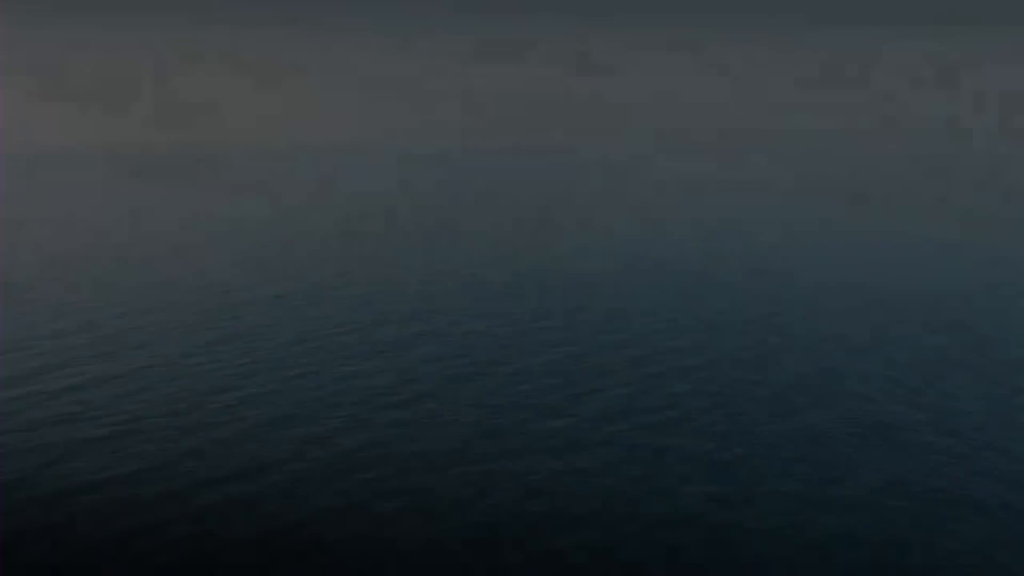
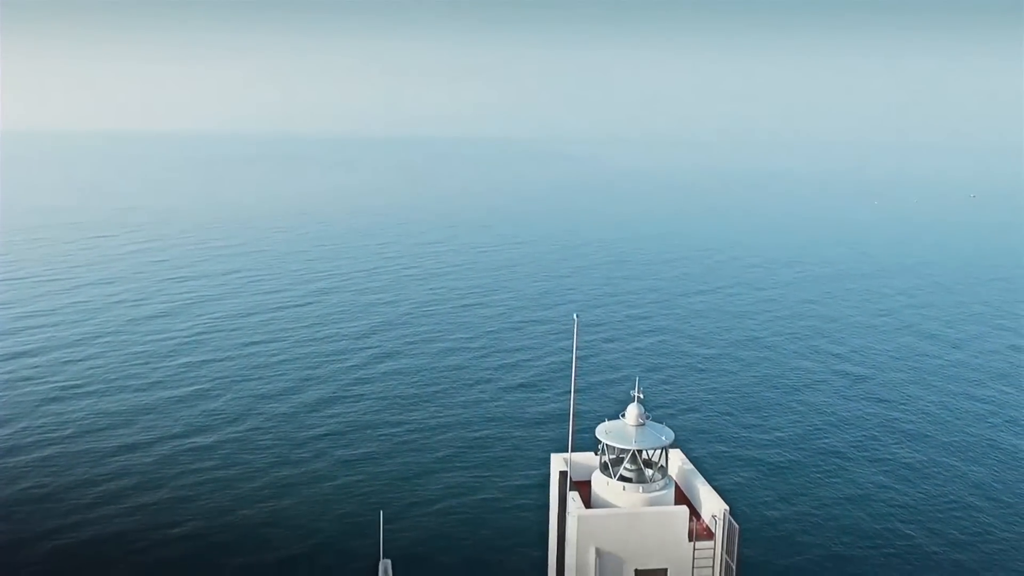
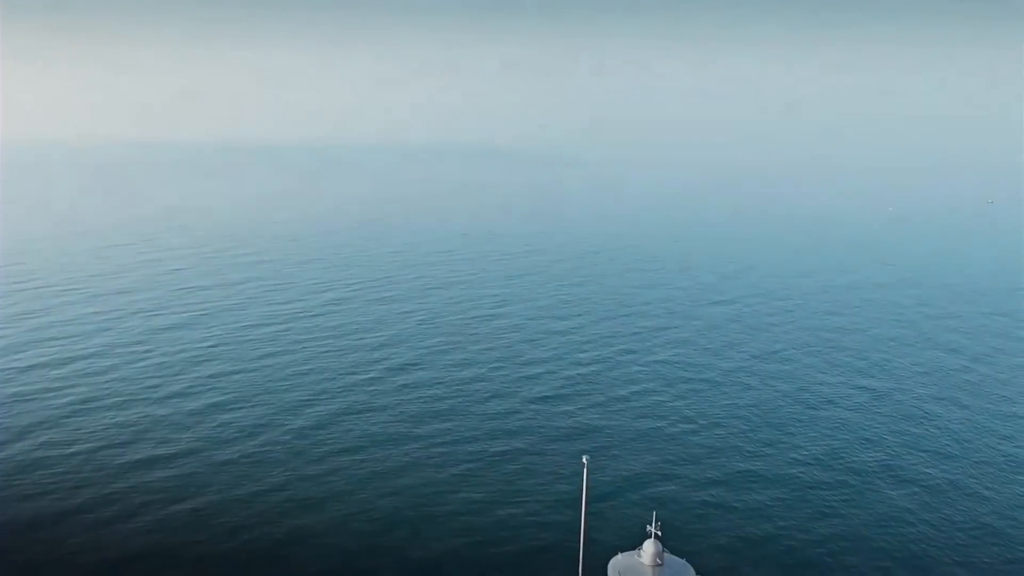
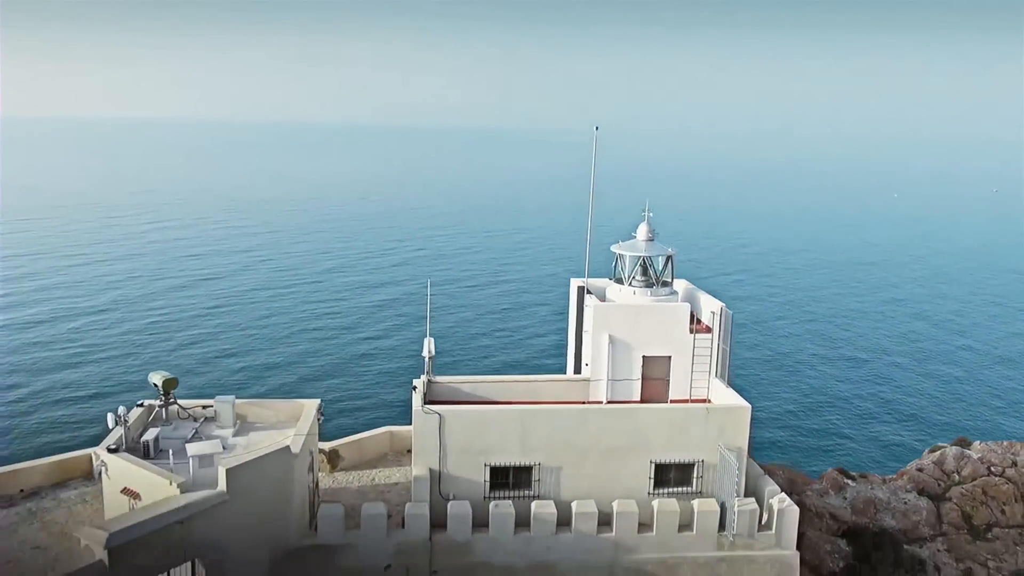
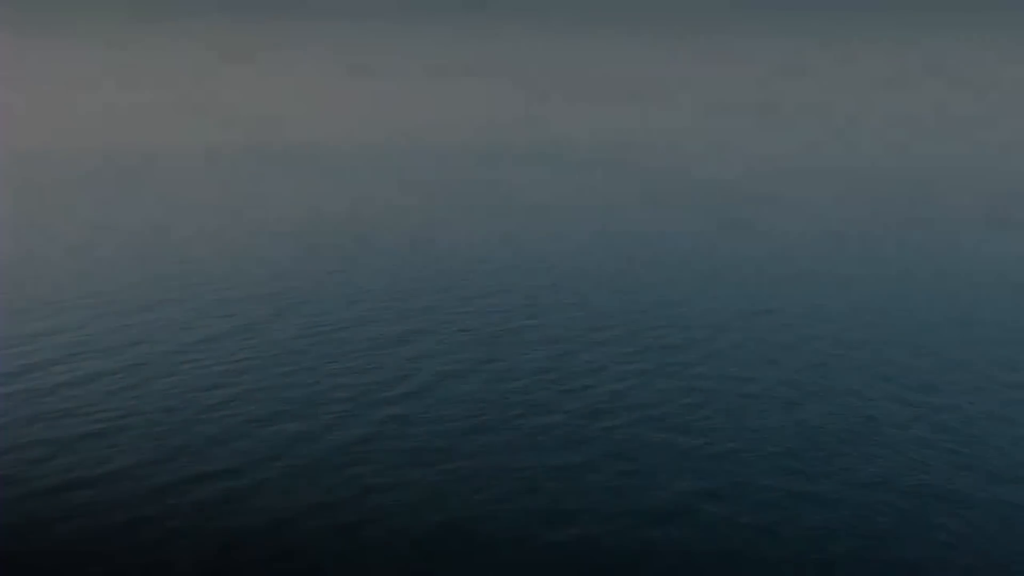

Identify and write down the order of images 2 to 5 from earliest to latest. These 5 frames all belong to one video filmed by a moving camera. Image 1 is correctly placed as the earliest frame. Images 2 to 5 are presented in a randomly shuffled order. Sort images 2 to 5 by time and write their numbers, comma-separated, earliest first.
5, 3, 2, 4
